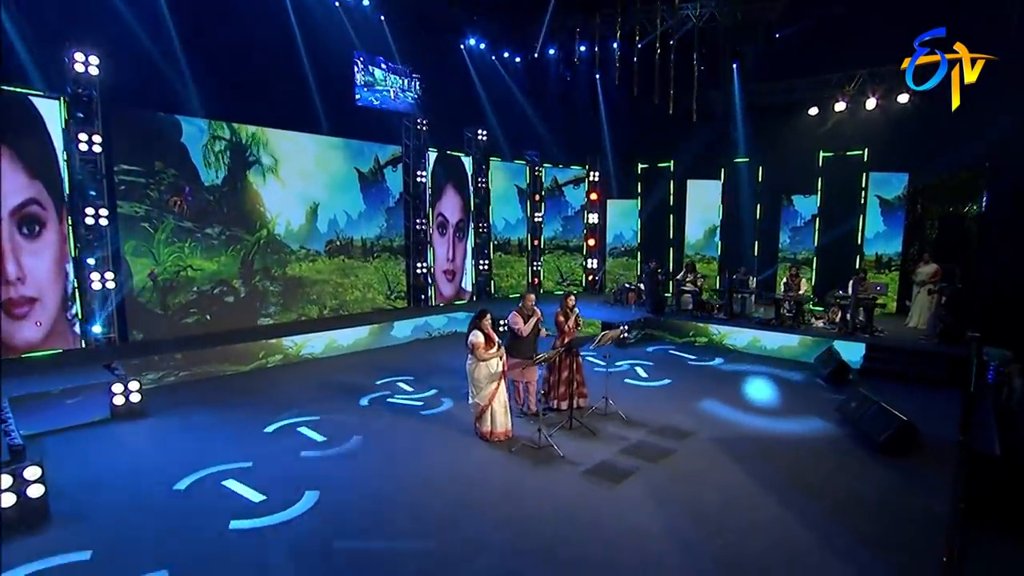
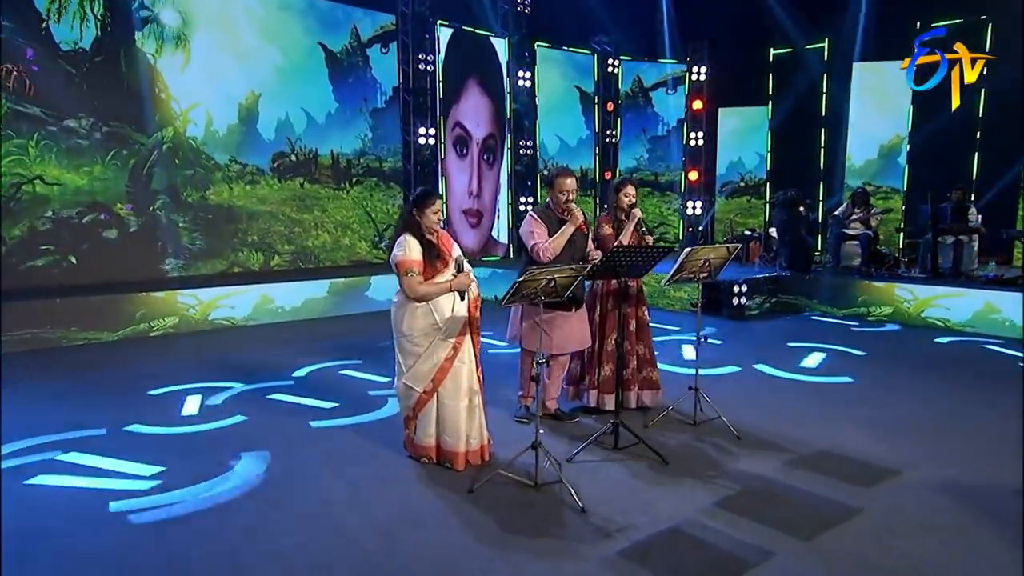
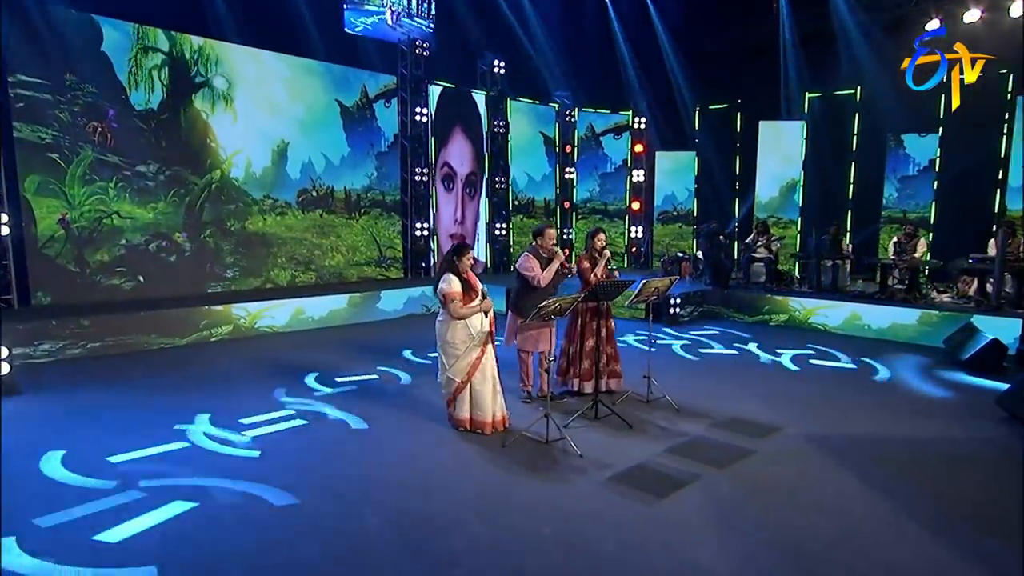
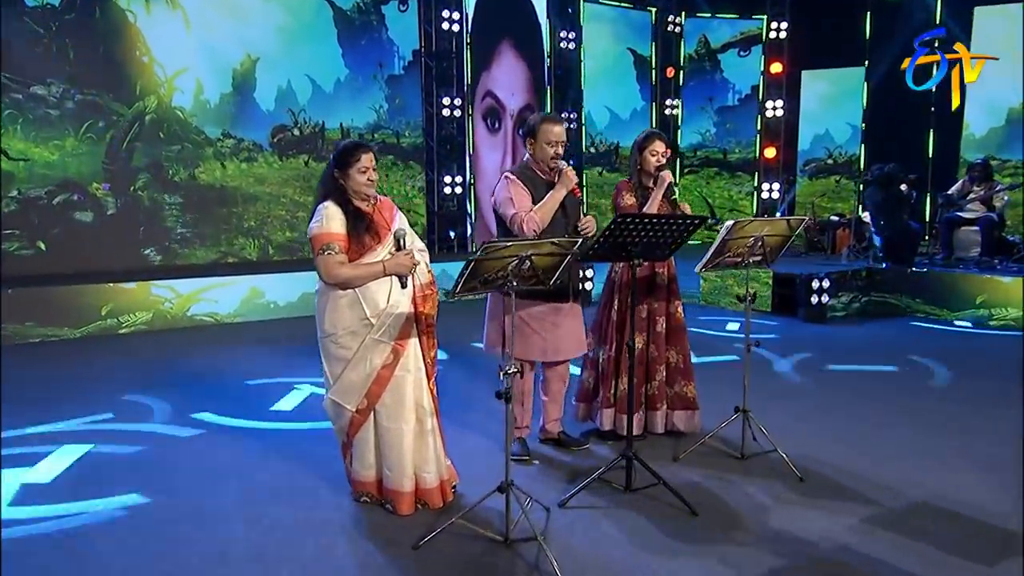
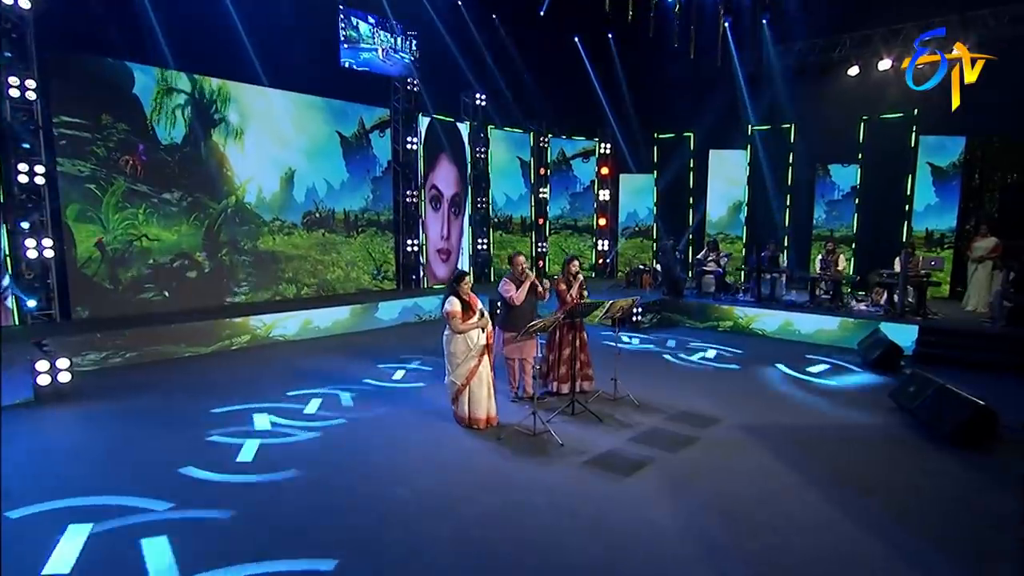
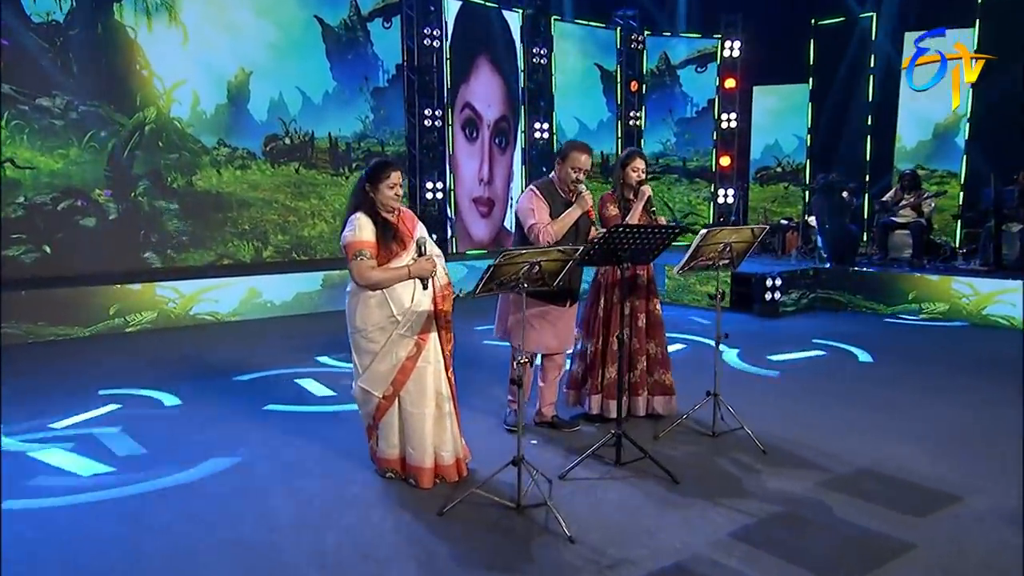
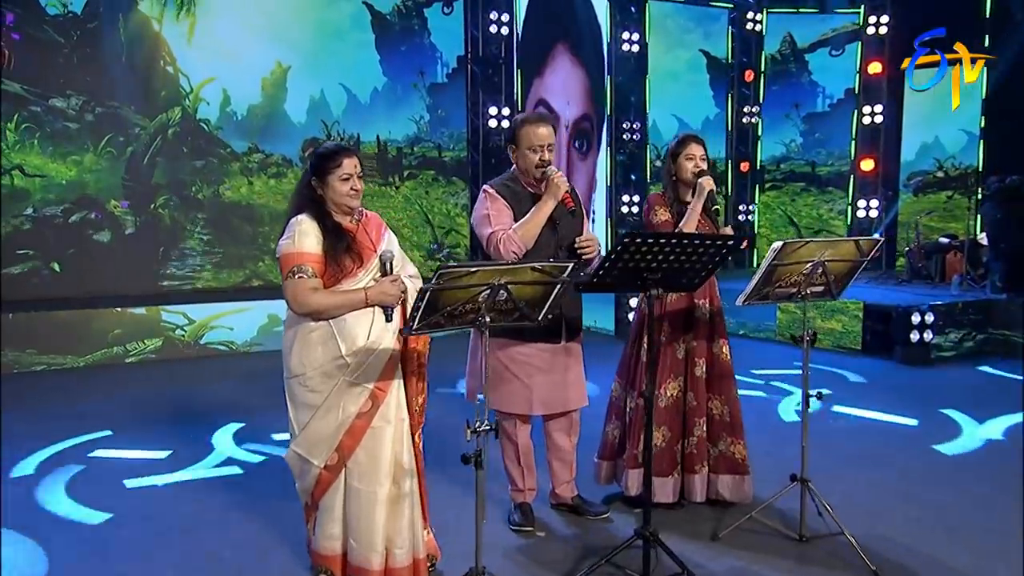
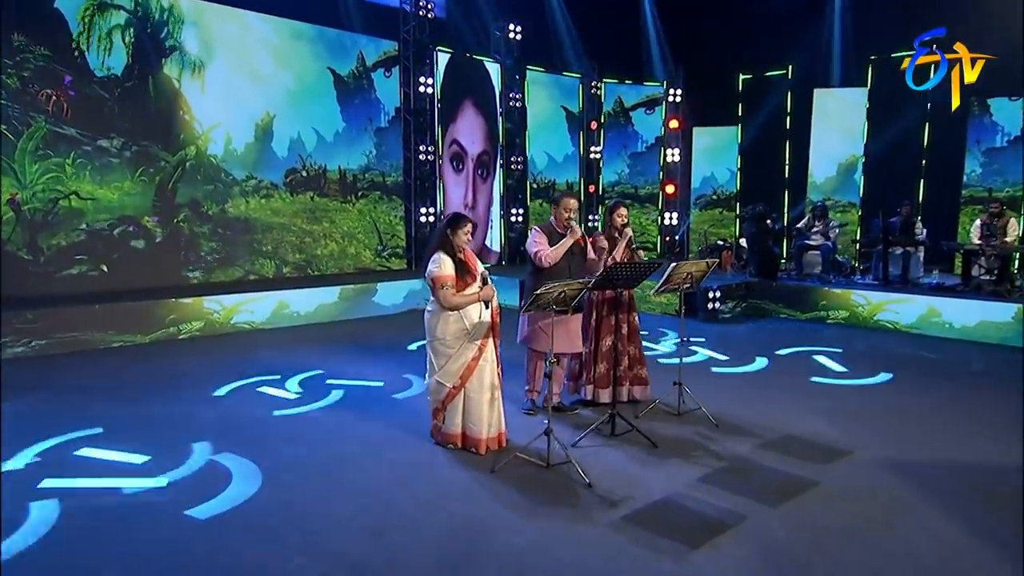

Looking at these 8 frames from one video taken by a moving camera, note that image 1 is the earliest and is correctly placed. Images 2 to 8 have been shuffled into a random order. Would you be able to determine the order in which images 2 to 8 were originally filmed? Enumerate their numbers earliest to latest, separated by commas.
5, 3, 8, 2, 6, 4, 7
